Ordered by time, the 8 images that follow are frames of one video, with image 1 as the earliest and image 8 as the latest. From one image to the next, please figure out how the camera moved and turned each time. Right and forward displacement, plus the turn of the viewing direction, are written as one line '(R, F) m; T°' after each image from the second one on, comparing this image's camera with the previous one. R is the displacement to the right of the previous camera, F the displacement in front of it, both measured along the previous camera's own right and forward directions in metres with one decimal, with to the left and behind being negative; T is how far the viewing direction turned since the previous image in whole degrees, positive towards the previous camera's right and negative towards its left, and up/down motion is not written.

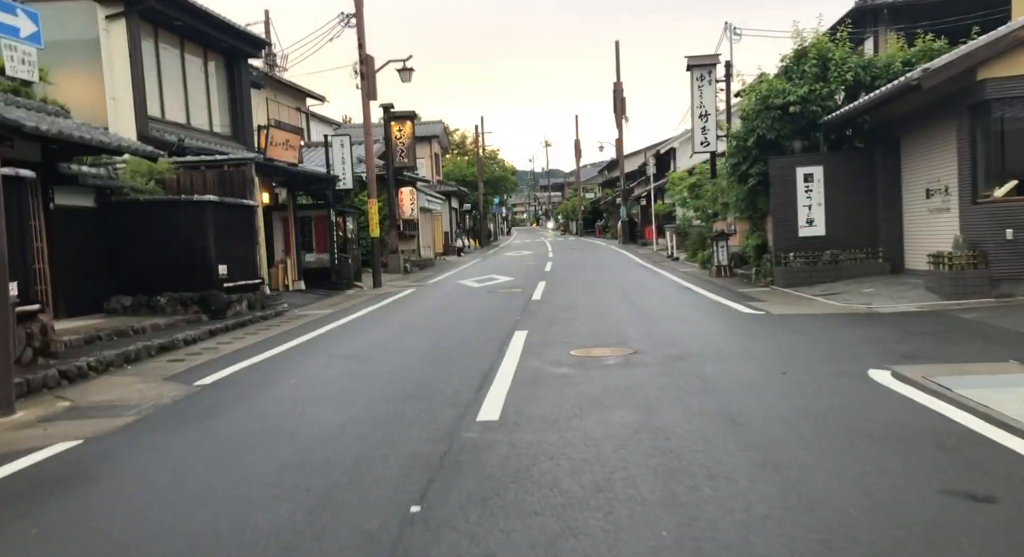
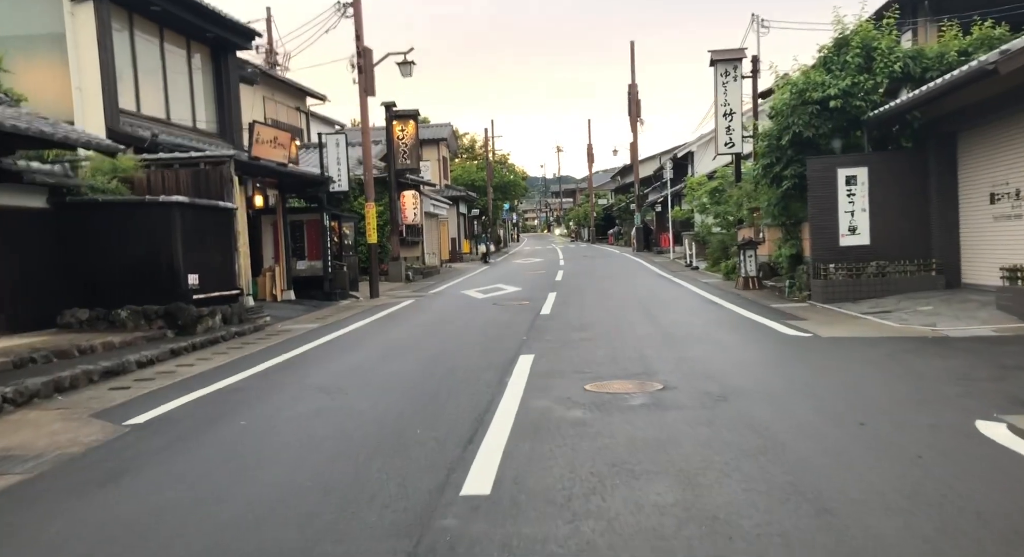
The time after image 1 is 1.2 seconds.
(+0.1, +1.7) m; -1°
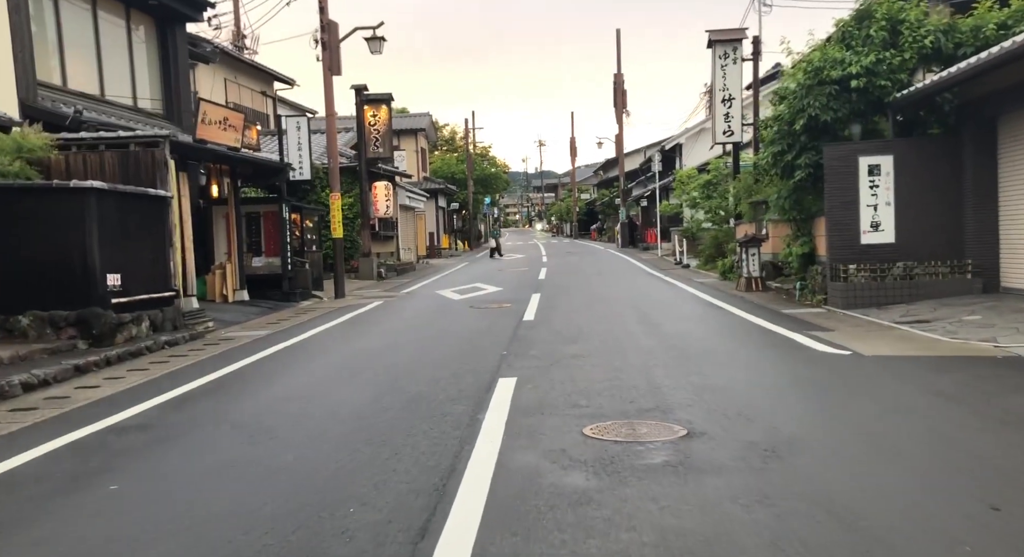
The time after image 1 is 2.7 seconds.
(0.0, +1.9) m; +1°
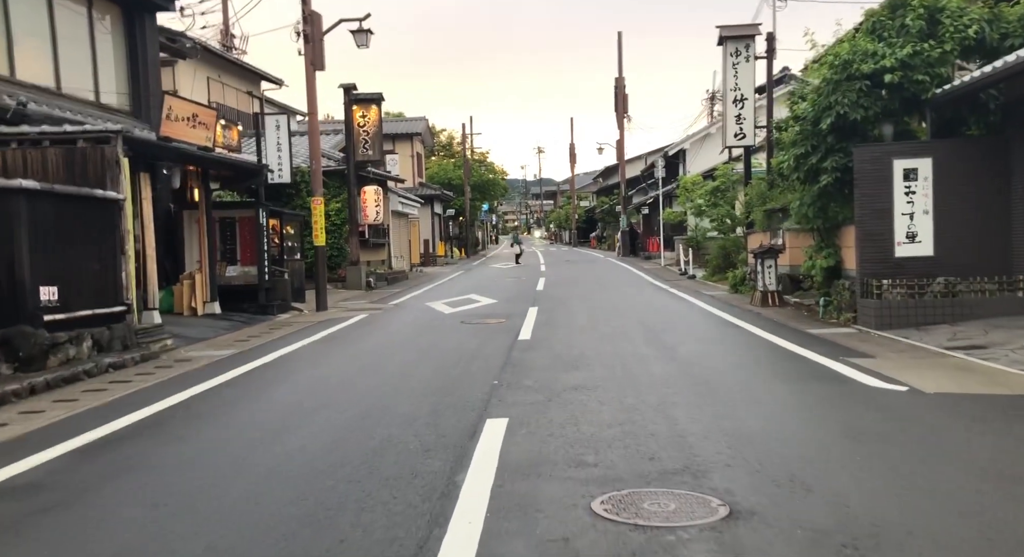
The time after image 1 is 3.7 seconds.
(+0.1, +1.4) m; 0°
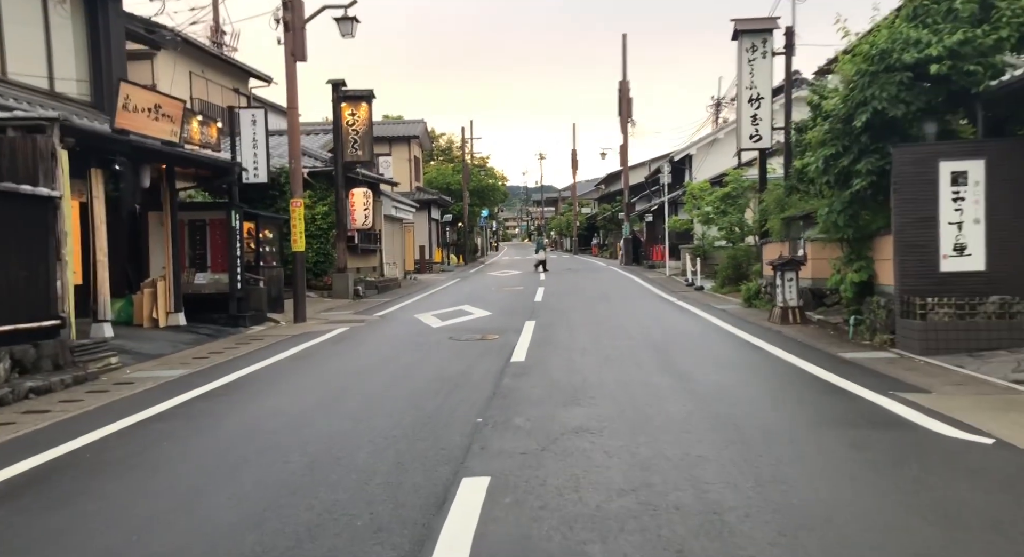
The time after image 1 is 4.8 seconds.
(+0.1, +1.4) m; 0°
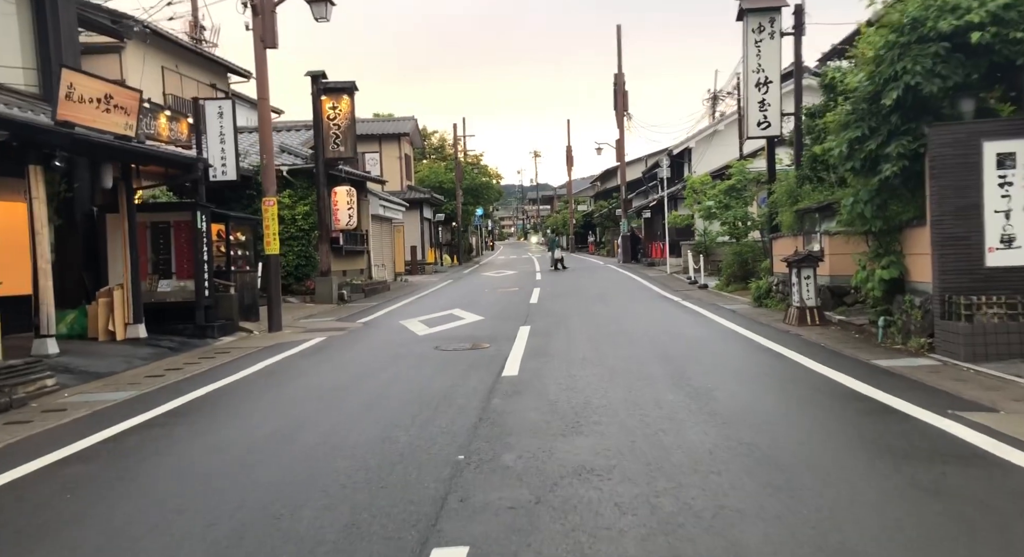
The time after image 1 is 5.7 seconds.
(+0.1, +1.2) m; 0°
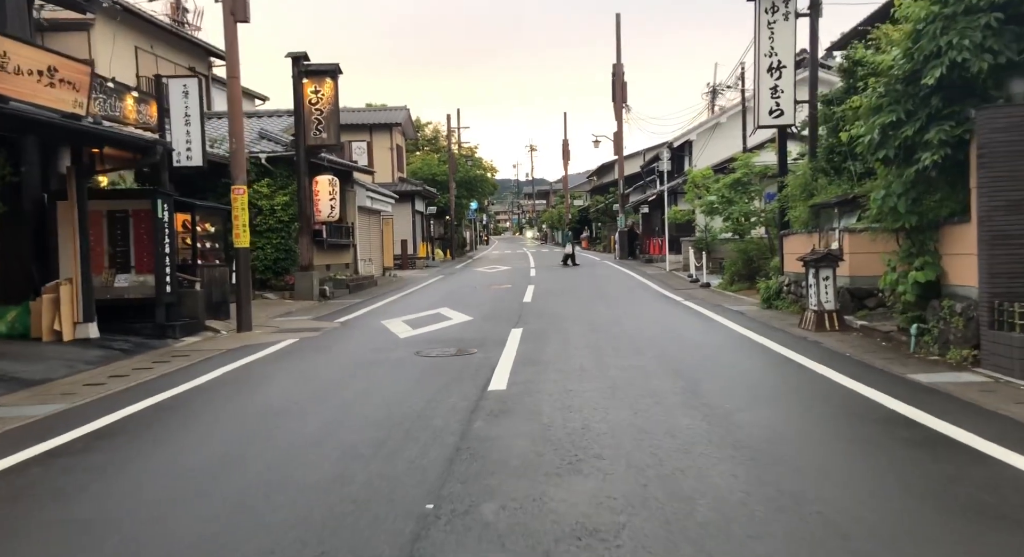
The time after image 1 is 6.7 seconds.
(+0.1, +1.2) m; 0°
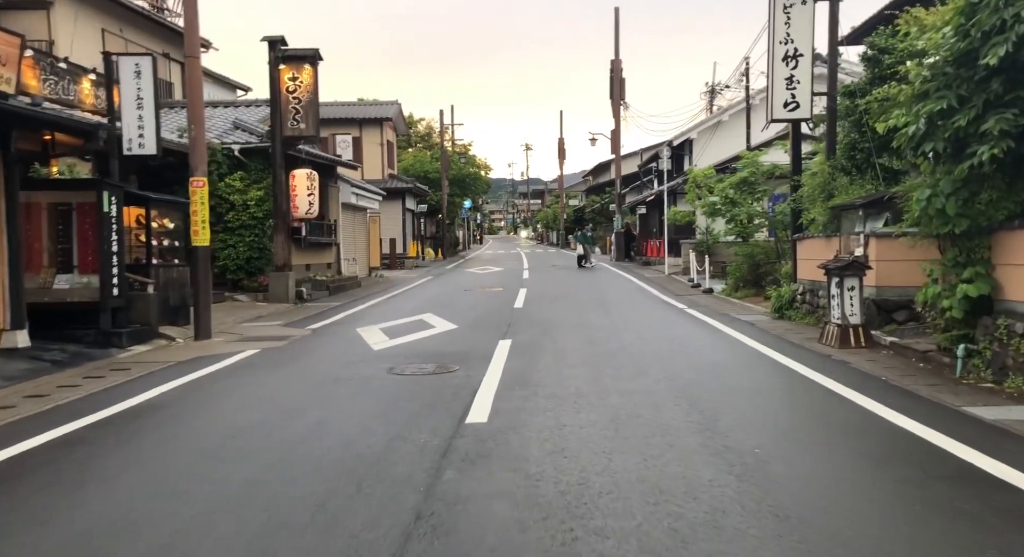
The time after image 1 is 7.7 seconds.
(+0.1, +1.4) m; 0°
